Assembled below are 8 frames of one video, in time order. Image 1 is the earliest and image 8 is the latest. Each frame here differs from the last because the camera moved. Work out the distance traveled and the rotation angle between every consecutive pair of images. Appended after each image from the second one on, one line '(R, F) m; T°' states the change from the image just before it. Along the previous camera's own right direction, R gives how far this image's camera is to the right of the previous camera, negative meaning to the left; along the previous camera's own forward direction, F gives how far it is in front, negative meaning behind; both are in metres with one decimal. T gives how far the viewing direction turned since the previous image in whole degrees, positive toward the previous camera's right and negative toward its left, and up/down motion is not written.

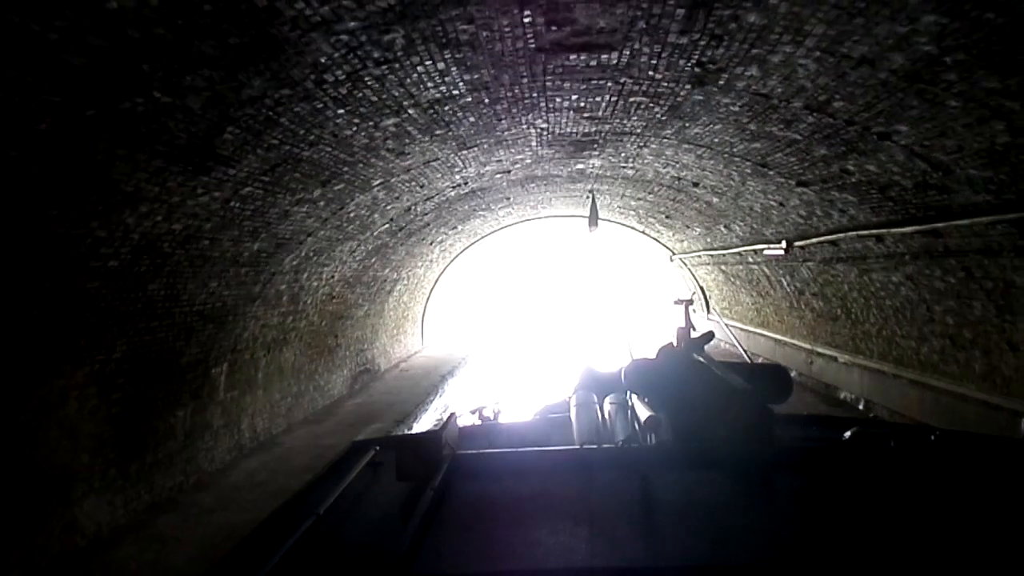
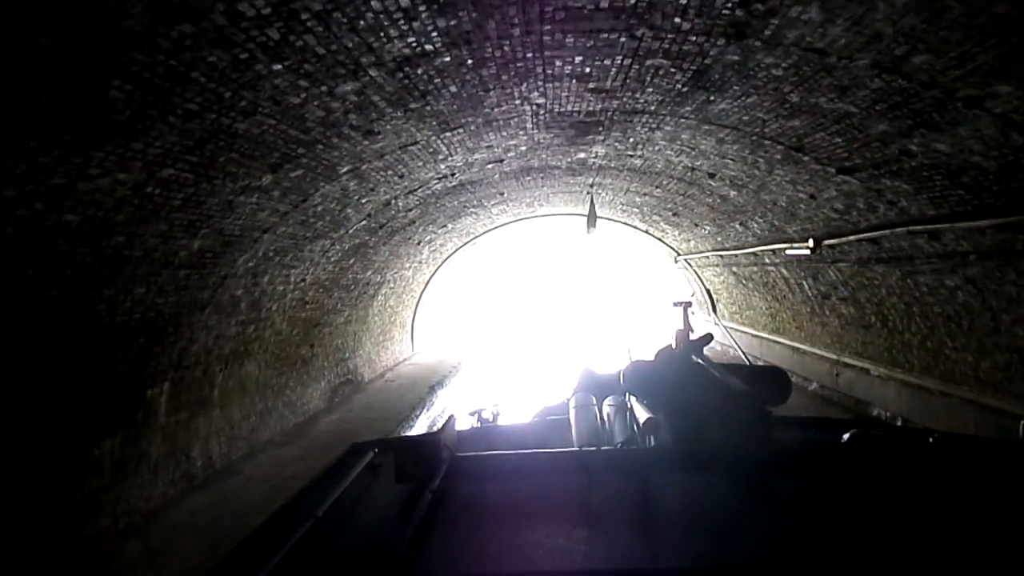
(+0.1, +1.1) m; 0°
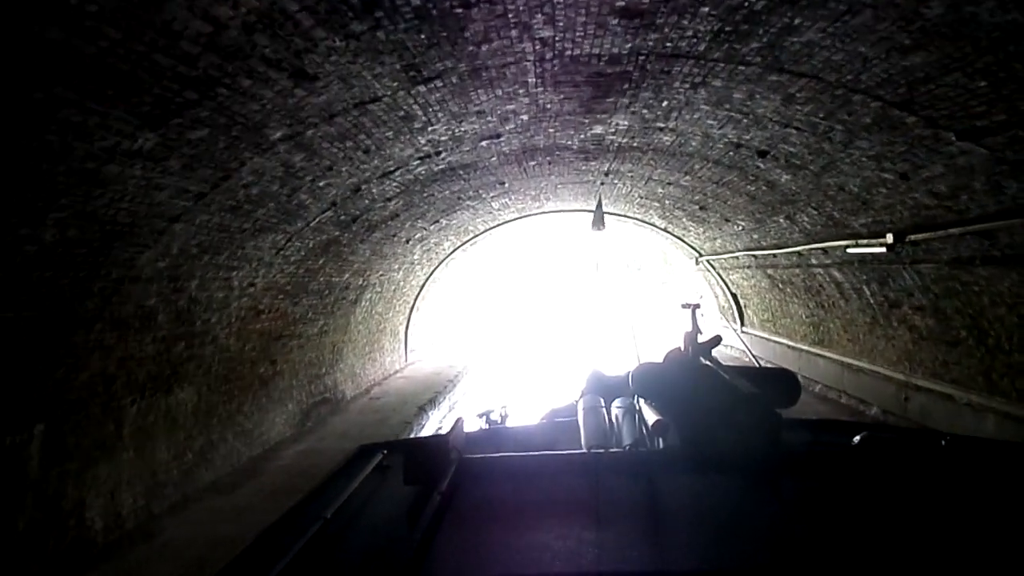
(+0.1, +1.6) m; -1°
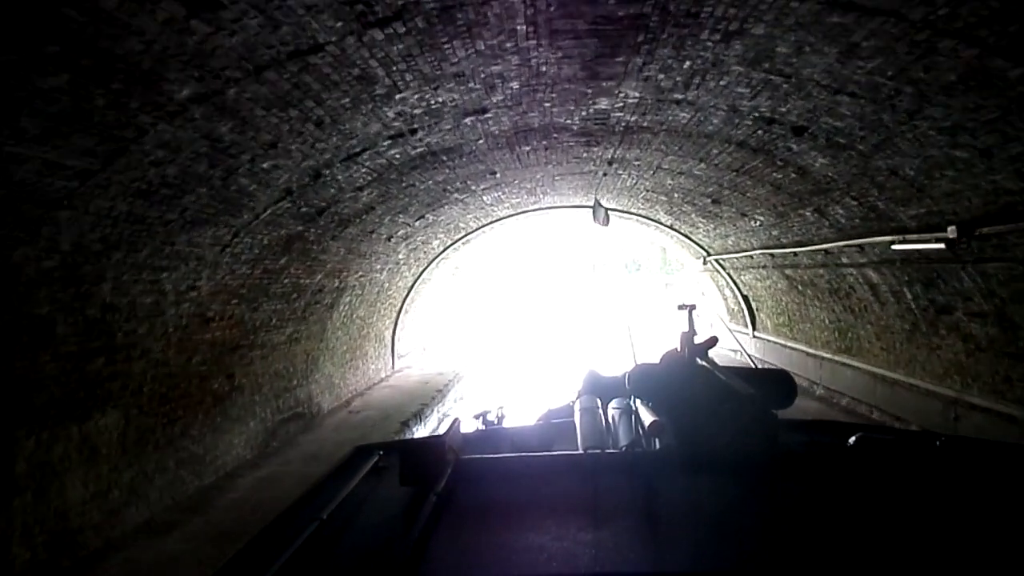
(+0.1, +1.1) m; 0°
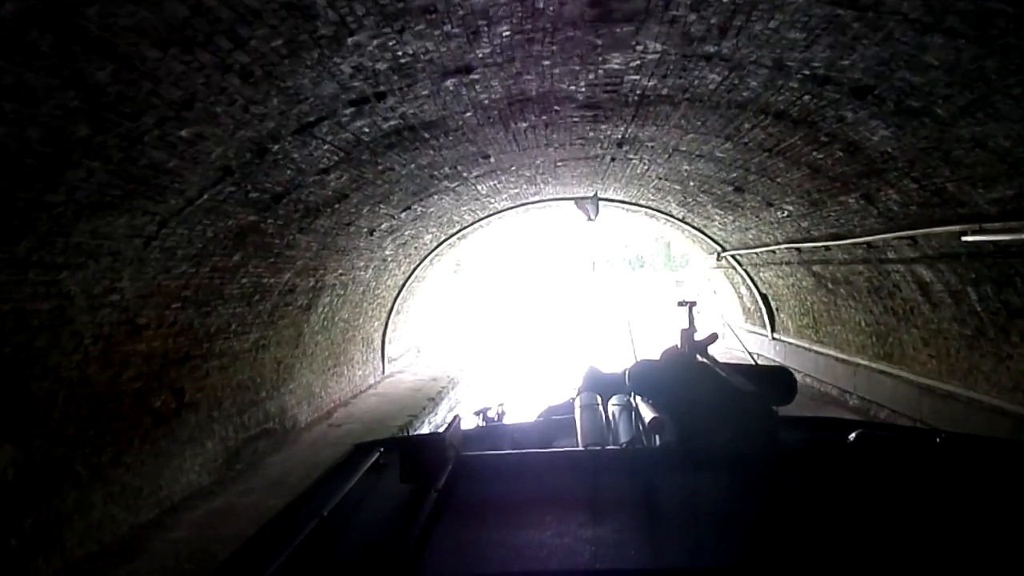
(+0.1, +1.1) m; 0°
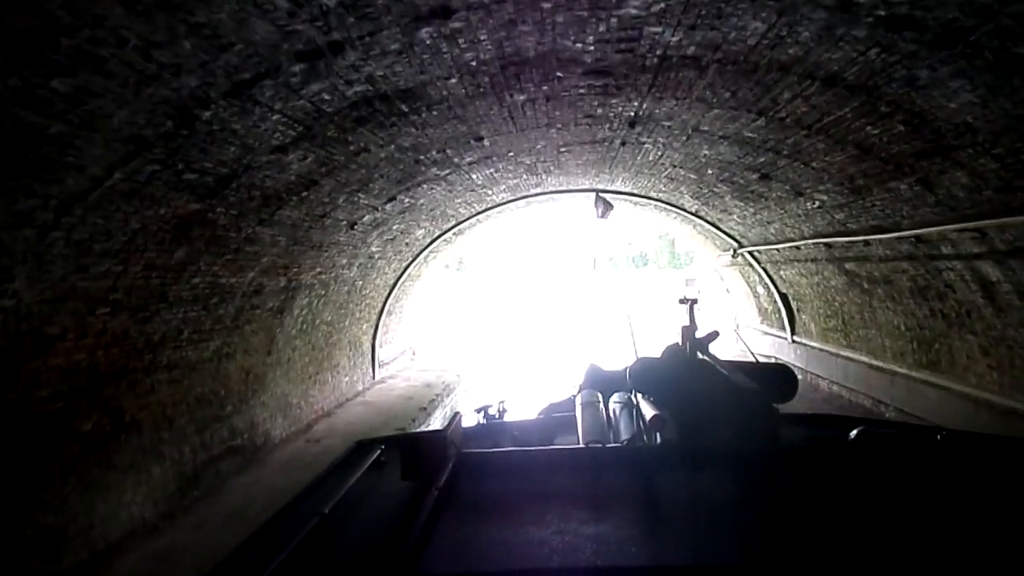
(+0.1, +1.0) m; 0°
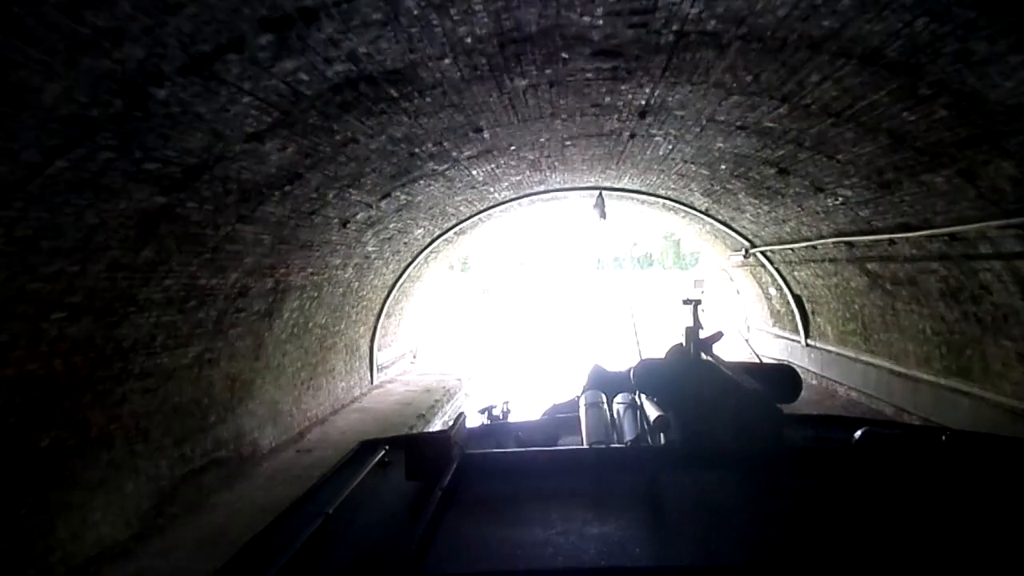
(0.0, +0.5) m; 0°
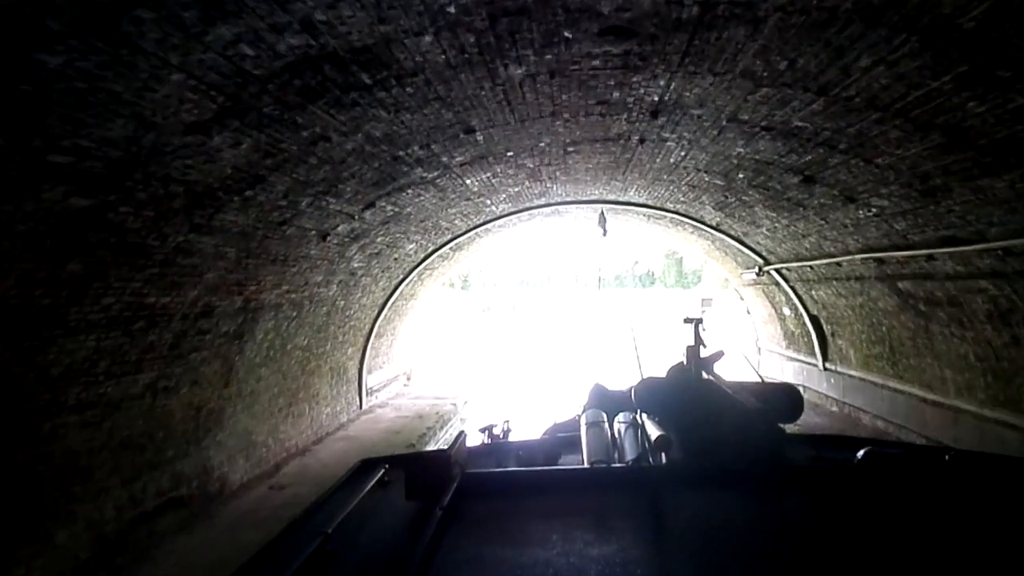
(0.0, +0.7) m; 0°
